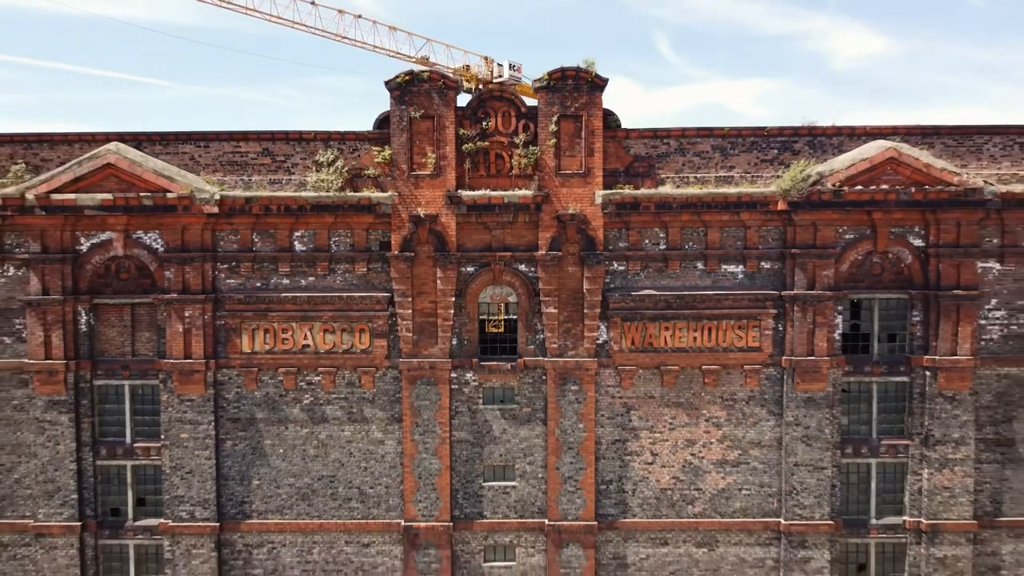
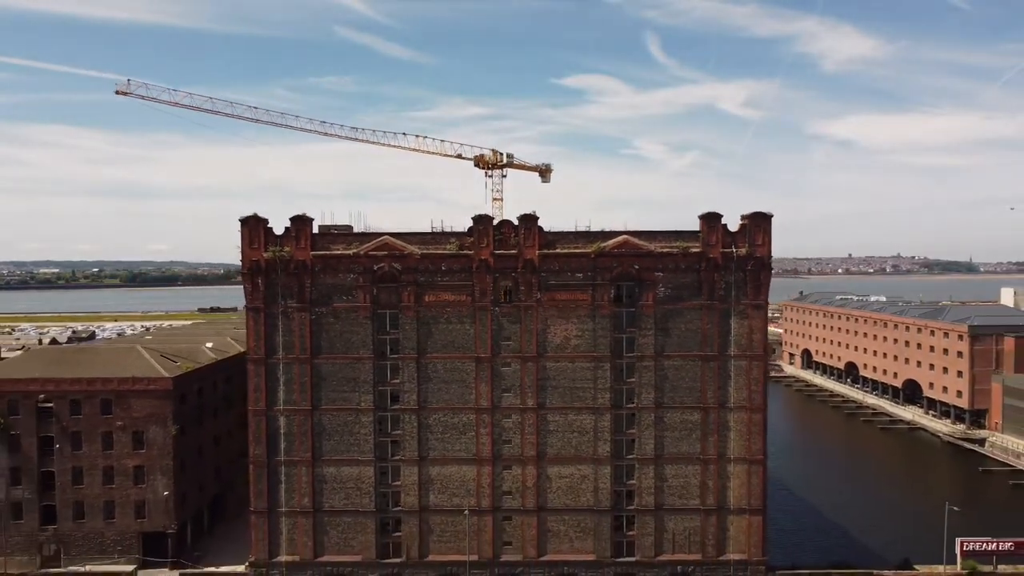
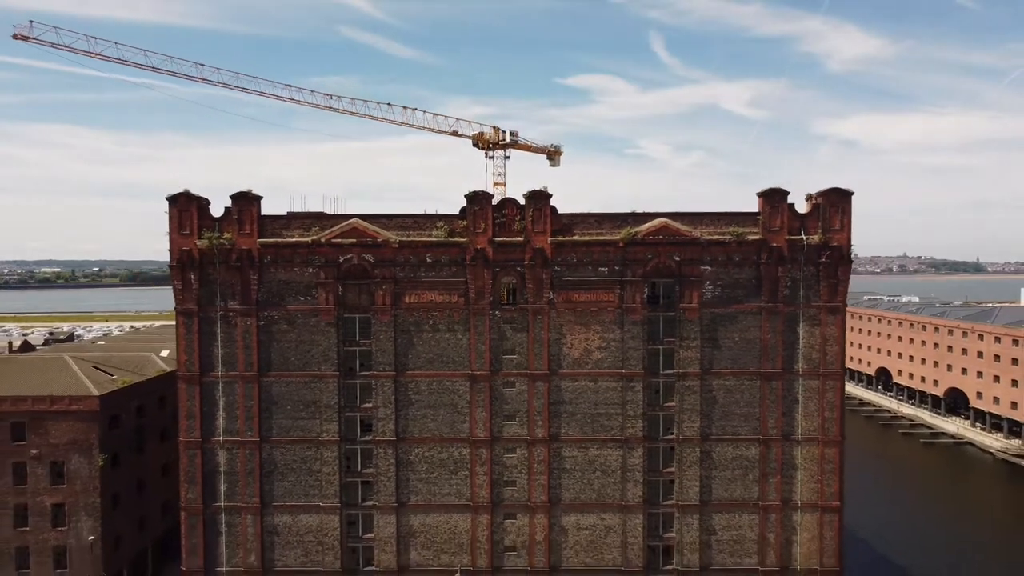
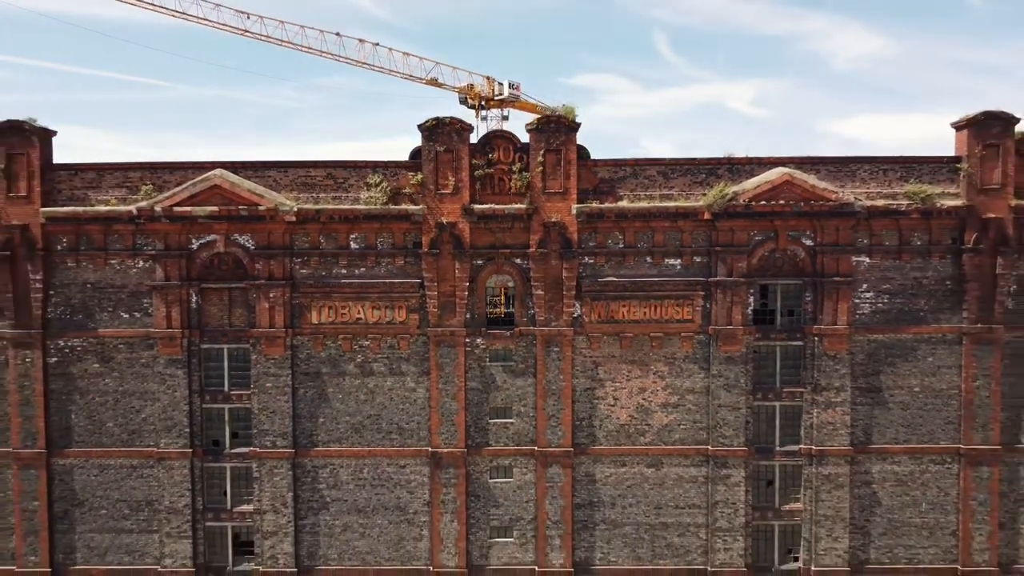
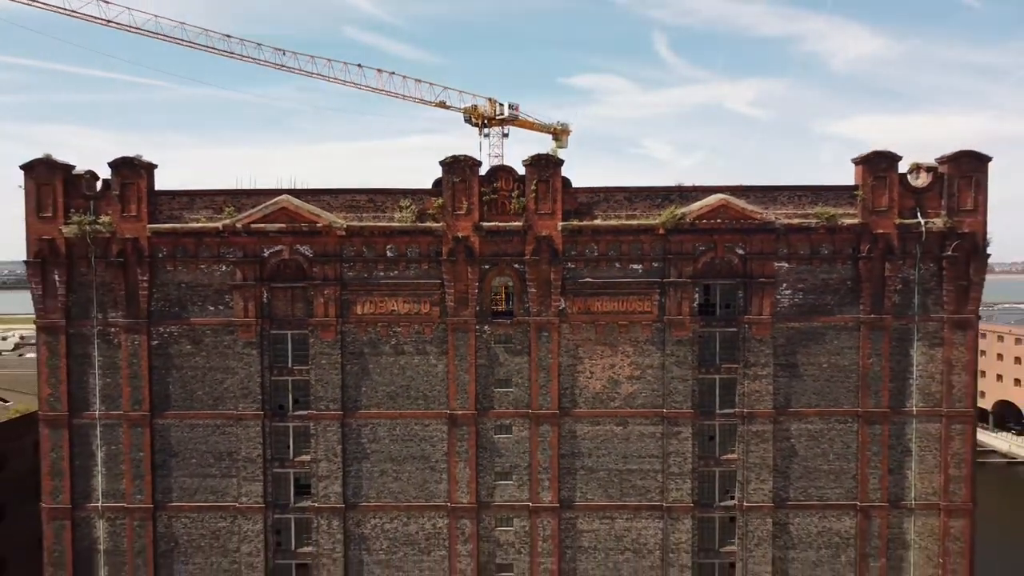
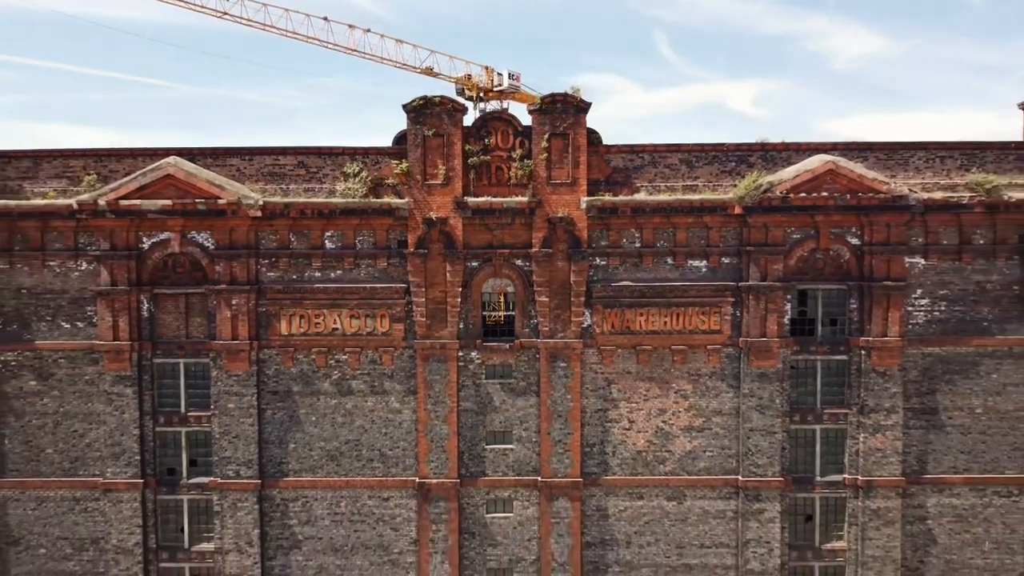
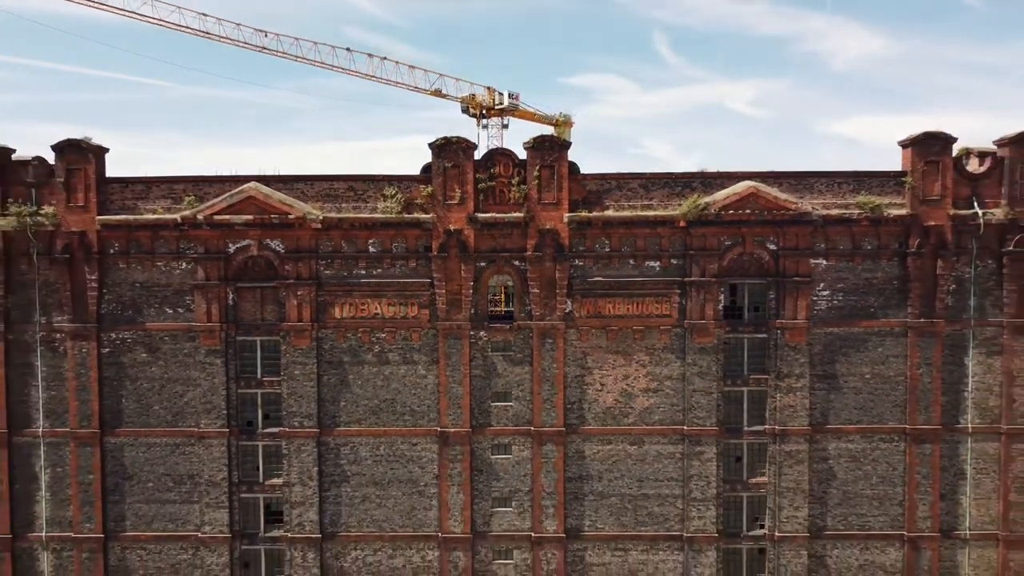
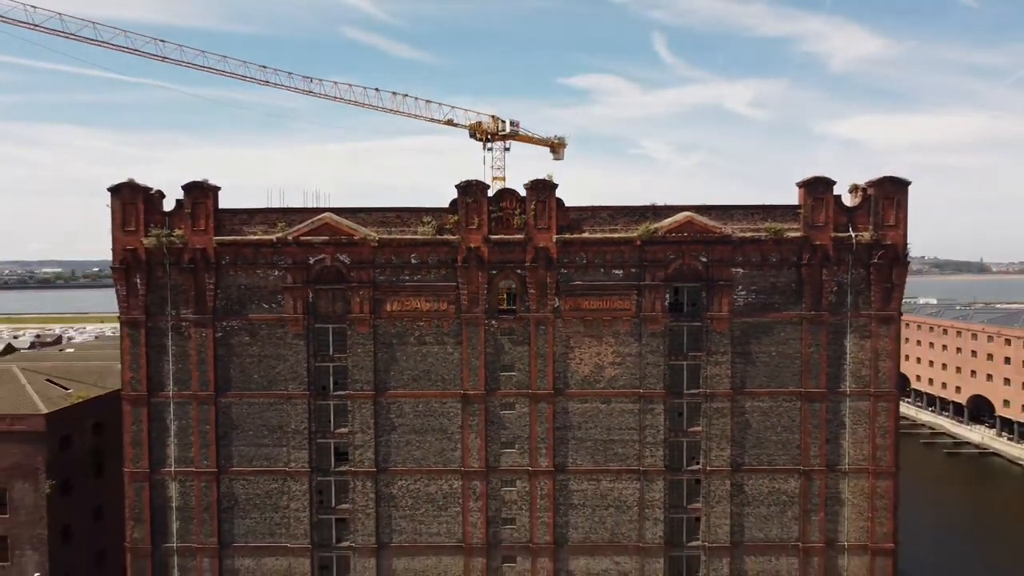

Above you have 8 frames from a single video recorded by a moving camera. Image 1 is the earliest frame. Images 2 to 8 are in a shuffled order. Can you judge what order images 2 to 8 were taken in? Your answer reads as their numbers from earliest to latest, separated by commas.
6, 4, 7, 5, 8, 3, 2
